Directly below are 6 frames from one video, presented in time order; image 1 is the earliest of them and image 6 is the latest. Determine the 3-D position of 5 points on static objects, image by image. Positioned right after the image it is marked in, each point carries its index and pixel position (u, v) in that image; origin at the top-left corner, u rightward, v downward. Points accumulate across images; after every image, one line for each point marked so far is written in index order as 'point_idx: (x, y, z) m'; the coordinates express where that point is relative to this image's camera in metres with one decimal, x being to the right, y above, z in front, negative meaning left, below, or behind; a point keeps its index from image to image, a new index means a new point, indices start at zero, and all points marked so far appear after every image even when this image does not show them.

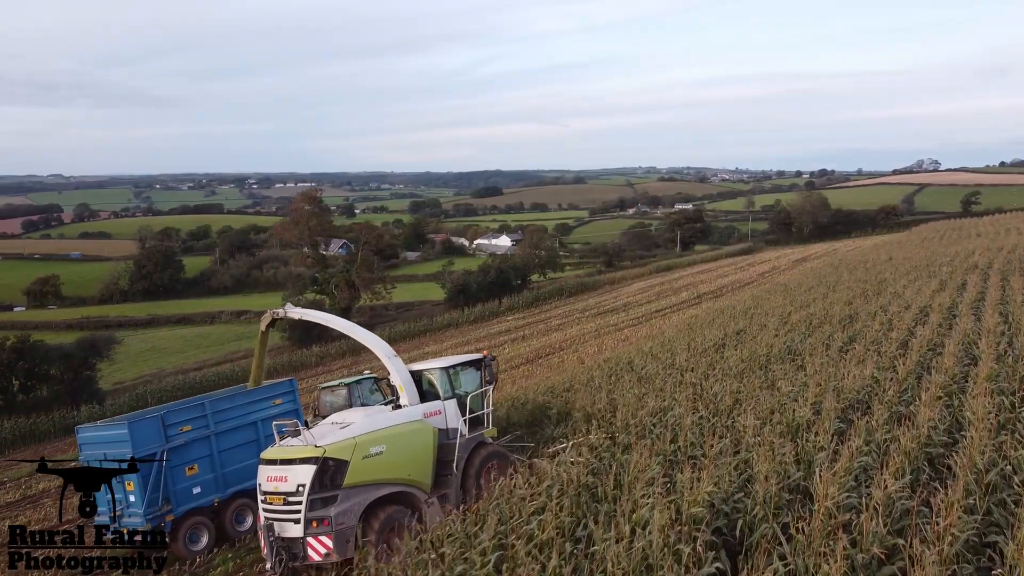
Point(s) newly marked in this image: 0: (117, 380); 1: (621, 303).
0: (-10.4, -2.4, +18.3) m
1: (+2.7, -0.5, +19.6) m
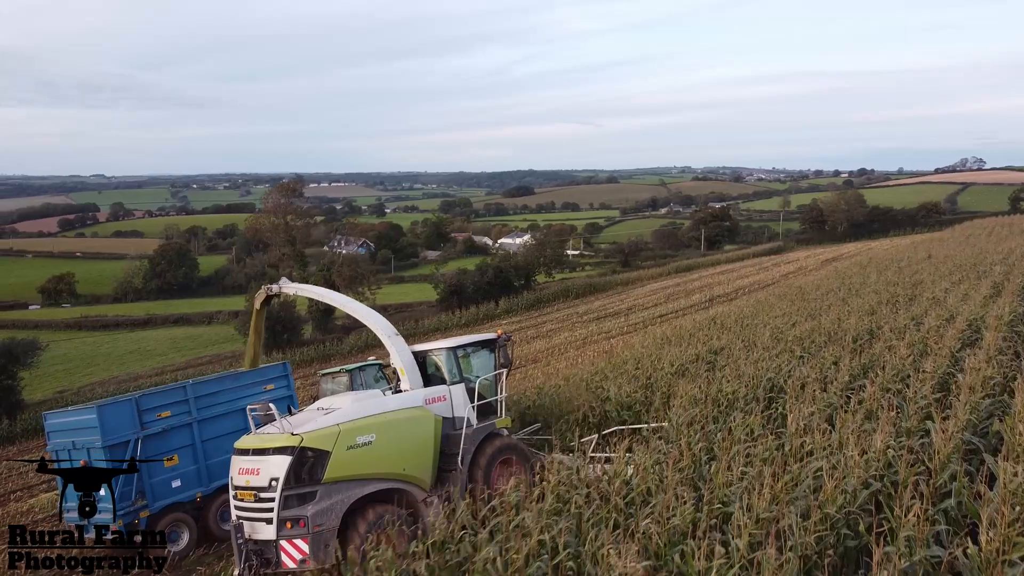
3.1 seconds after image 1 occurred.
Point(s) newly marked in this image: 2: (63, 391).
0: (-10.4, -2.3, +17.5) m
1: (+2.8, -0.5, +18.2) m
2: (-10.7, -2.5, +16.6) m
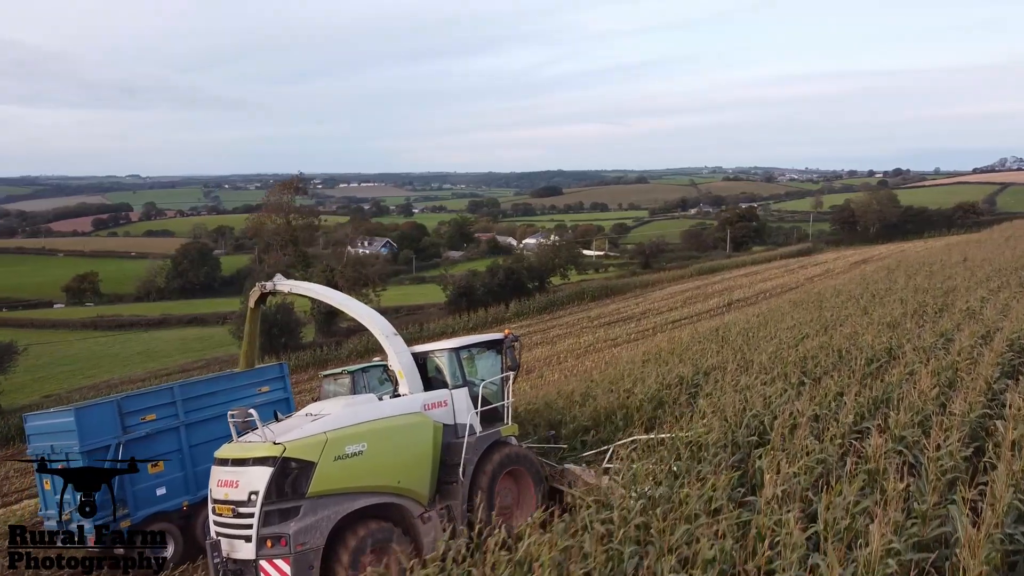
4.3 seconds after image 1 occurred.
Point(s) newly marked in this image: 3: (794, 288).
0: (-10.1, -2.3, +17.3) m
1: (+3.1, -0.6, +17.6) m
2: (-10.4, -2.5, +16.5) m
3: (+7.8, 0.0, +19.7) m
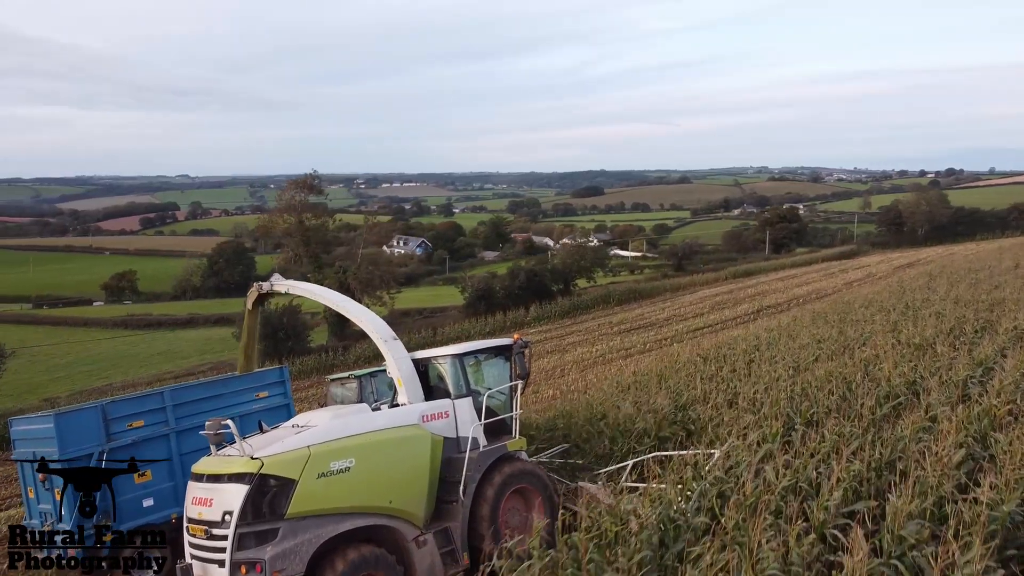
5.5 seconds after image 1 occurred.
0: (-9.5, -2.3, +17.3) m
1: (+3.7, -0.7, +16.8) m
2: (-9.9, -2.4, +16.5) m
3: (+8.5, -0.2, +18.7) m
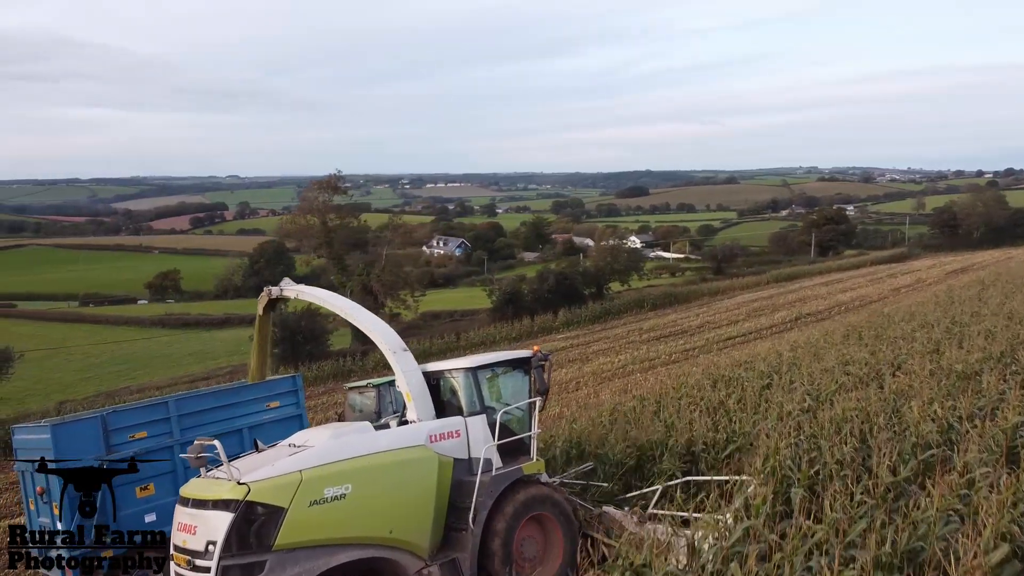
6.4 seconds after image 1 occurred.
0: (-8.8, -2.3, +17.5) m
1: (+4.4, -0.8, +16.2) m
2: (-9.3, -2.4, +16.7) m
3: (+9.3, -0.3, +17.8) m
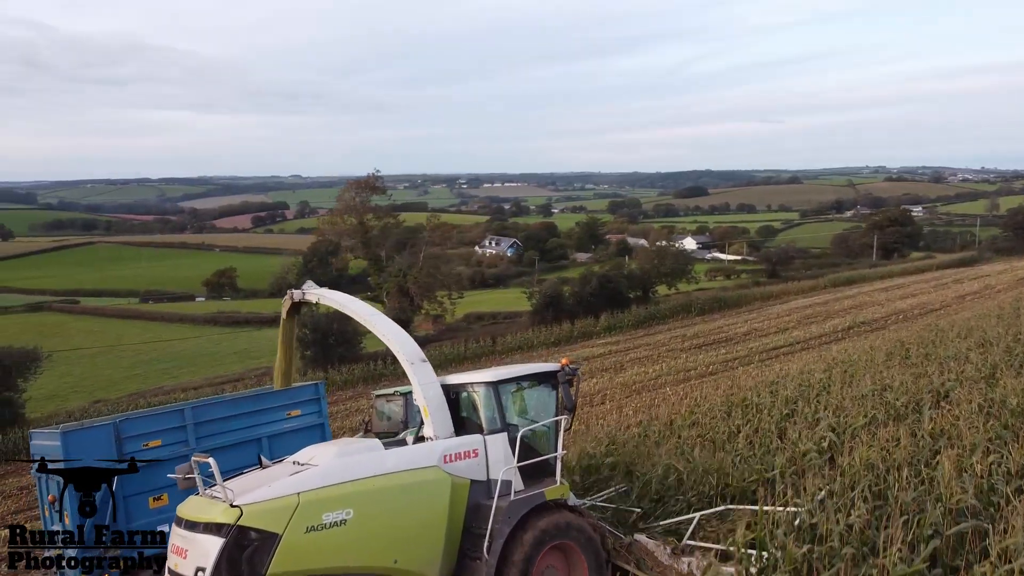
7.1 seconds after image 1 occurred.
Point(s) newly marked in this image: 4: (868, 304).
0: (-7.7, -2.2, +17.8) m
1: (+5.3, -0.9, +15.5) m
2: (-8.3, -2.4, +17.1) m
3: (+10.3, -0.5, +16.8) m
4: (+9.5, -0.4, +18.2) m
